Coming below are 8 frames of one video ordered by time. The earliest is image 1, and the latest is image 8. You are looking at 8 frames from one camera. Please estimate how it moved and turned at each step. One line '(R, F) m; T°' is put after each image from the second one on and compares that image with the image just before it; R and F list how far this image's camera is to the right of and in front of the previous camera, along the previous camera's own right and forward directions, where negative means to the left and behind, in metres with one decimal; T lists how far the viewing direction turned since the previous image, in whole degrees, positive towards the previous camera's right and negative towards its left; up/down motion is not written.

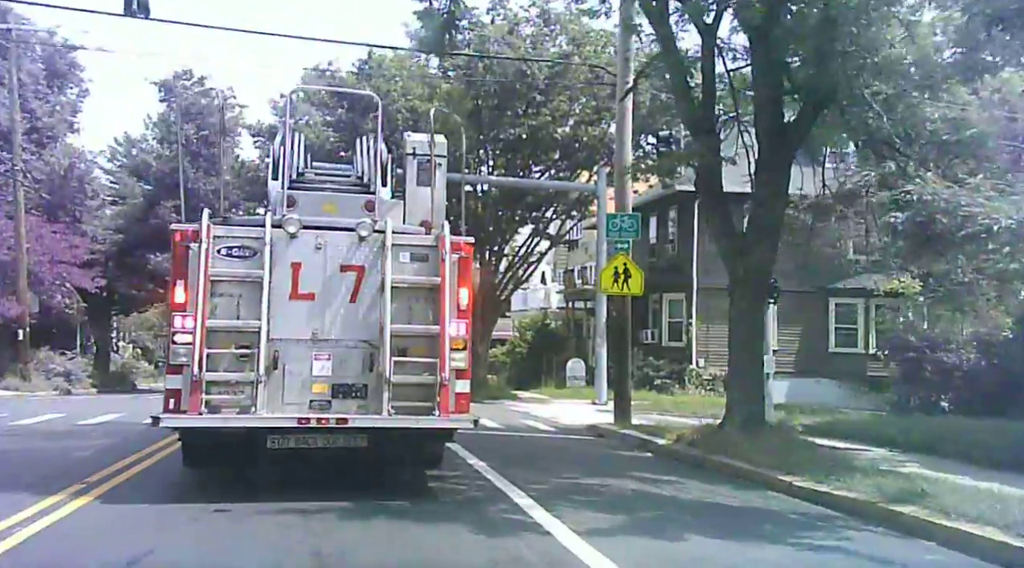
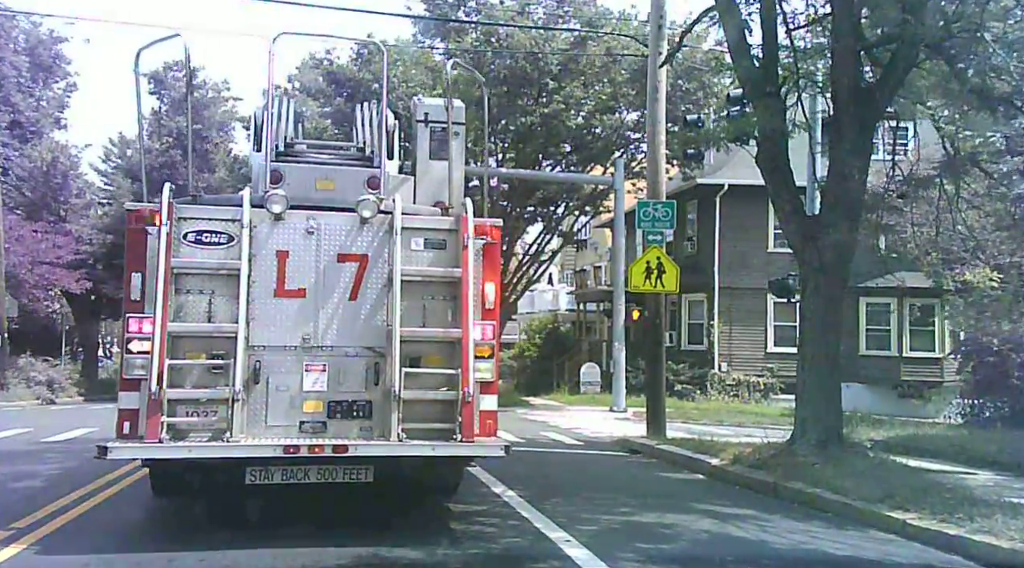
(-0.3, +2.1) m; 0°
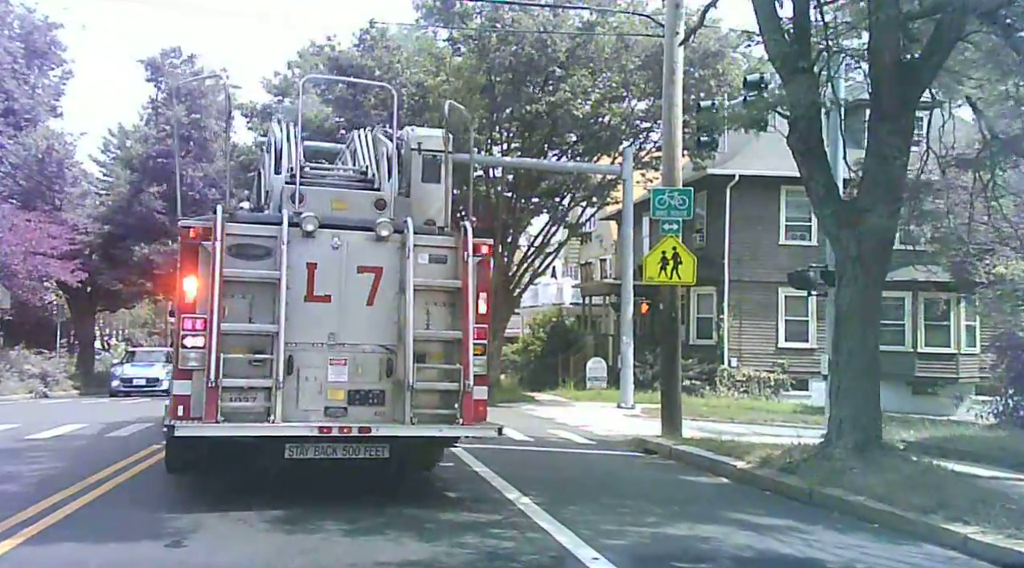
(-0.1, +0.8) m; 0°
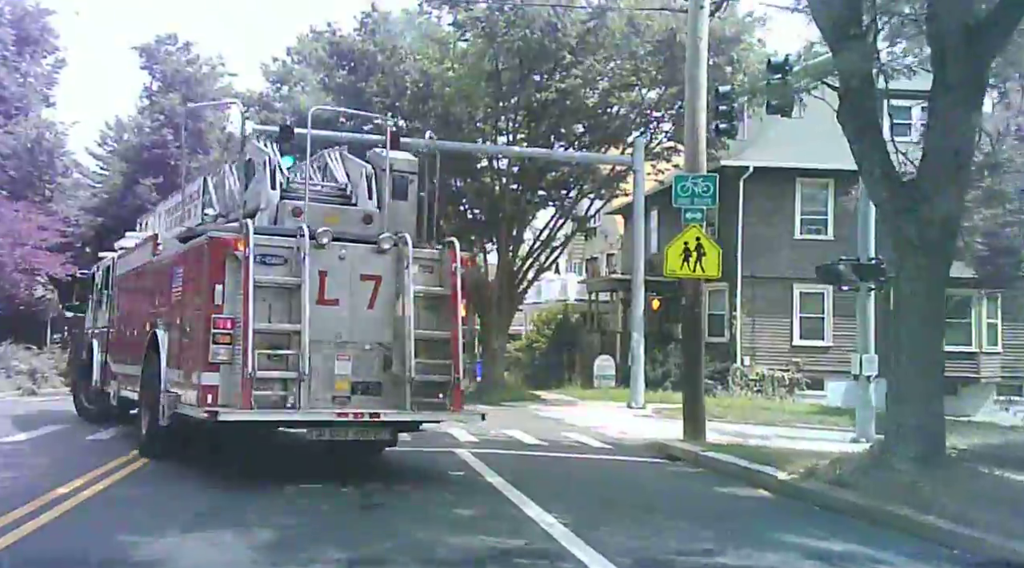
(-0.2, +1.2) m; 0°
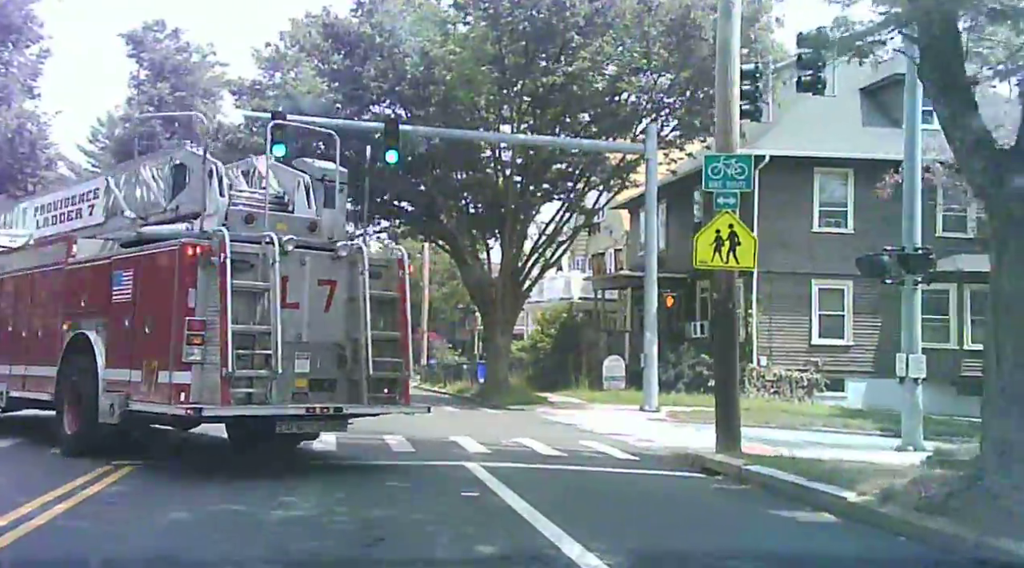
(-0.2, +1.6) m; 0°
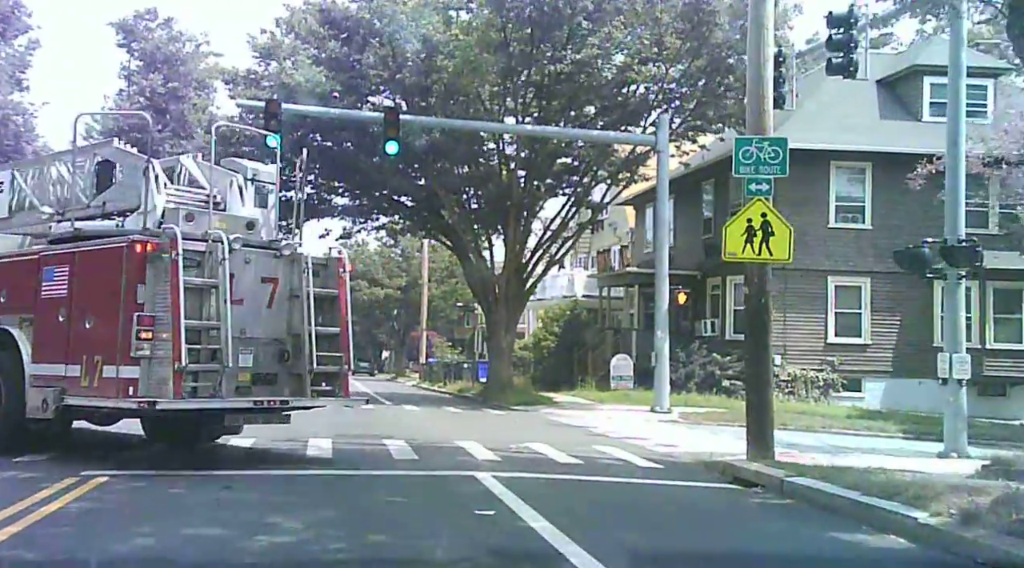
(-0.2, +1.2) m; 0°
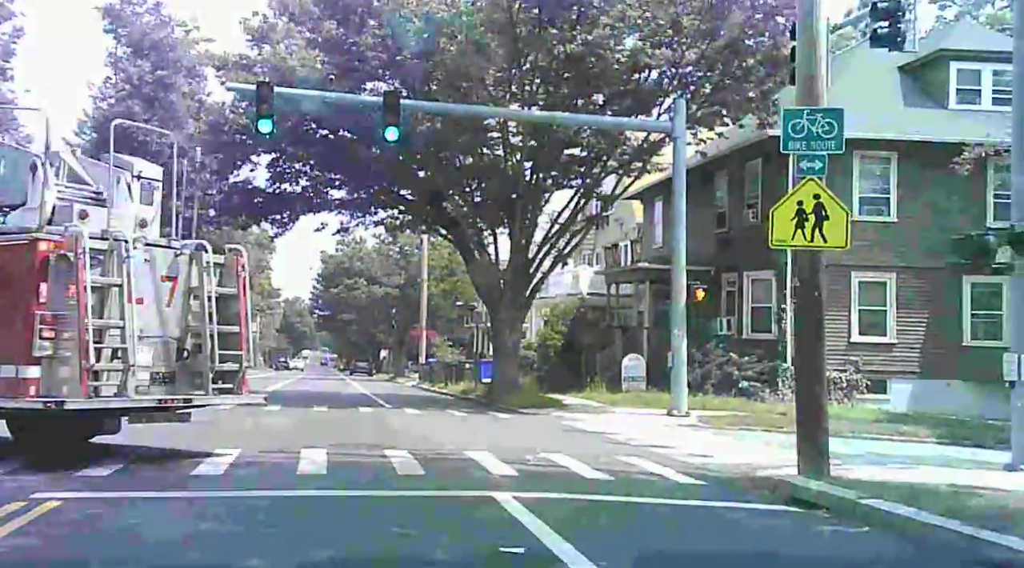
(-0.2, +1.6) m; 0°
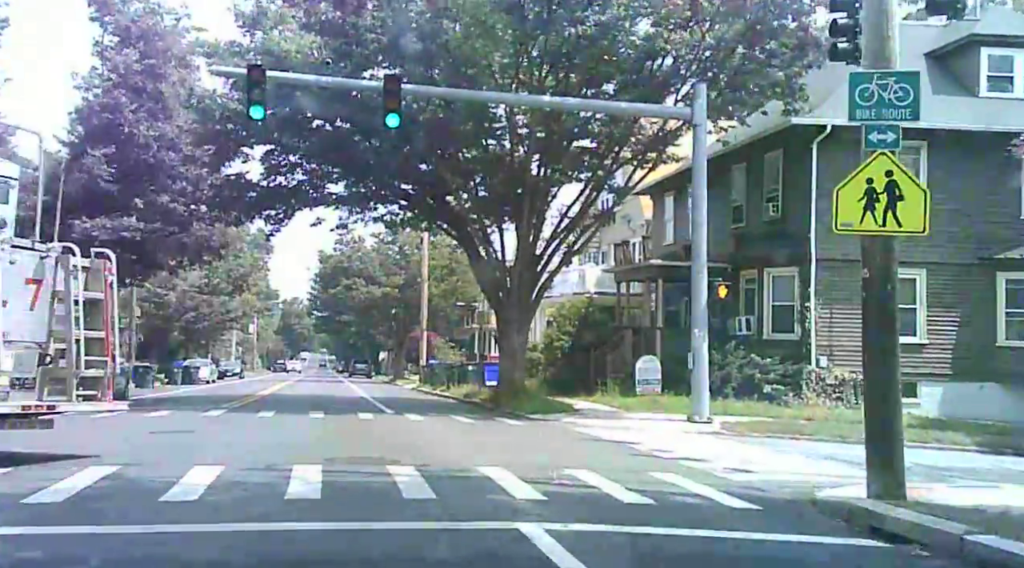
(-0.2, +1.6) m; 0°
